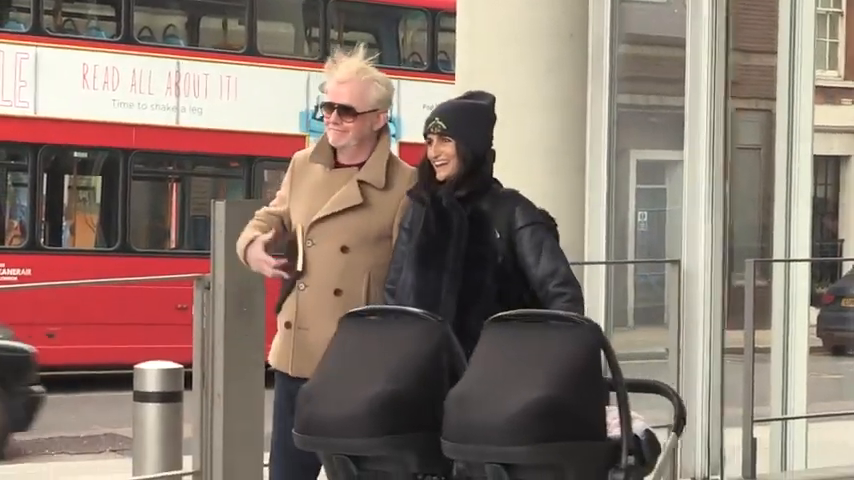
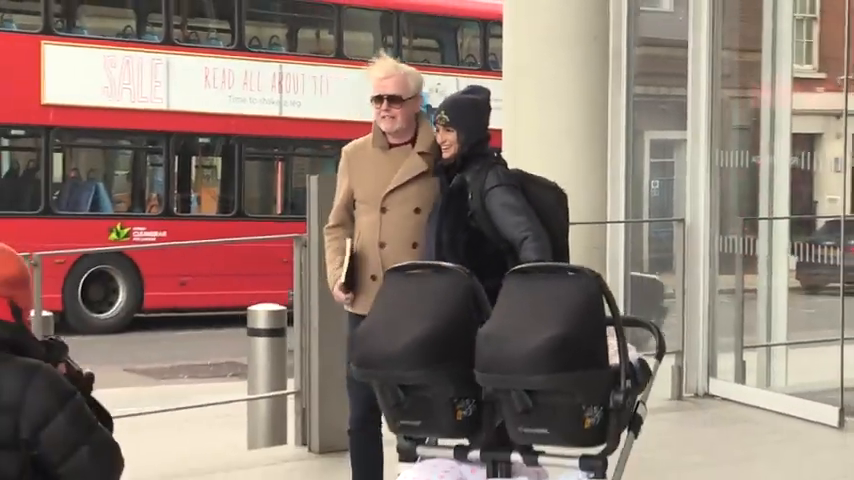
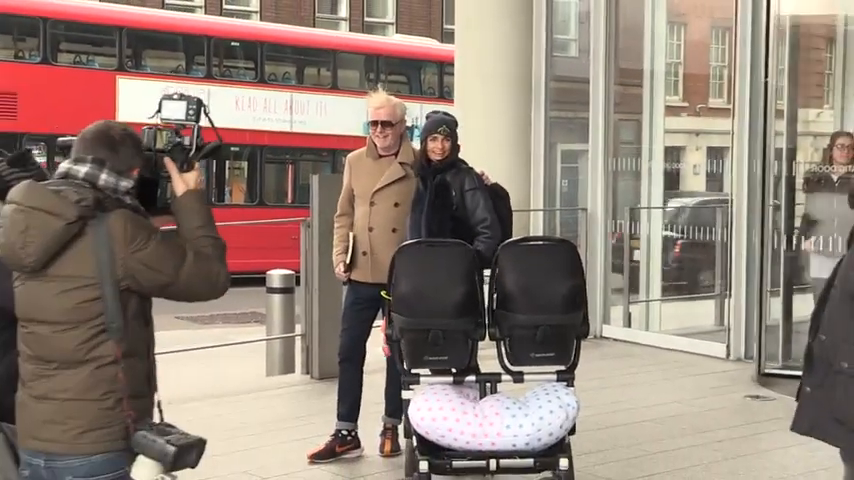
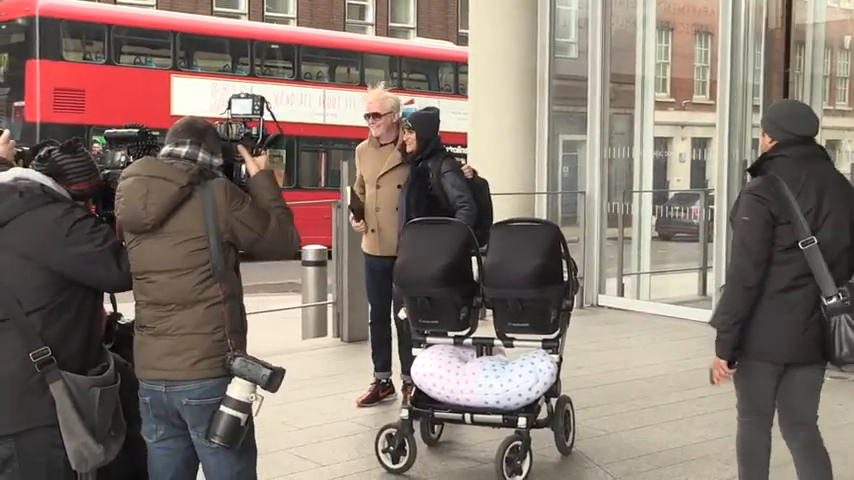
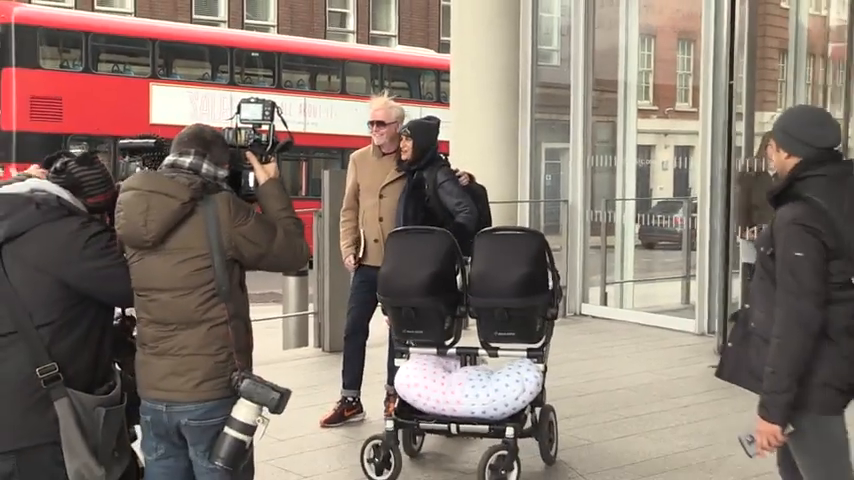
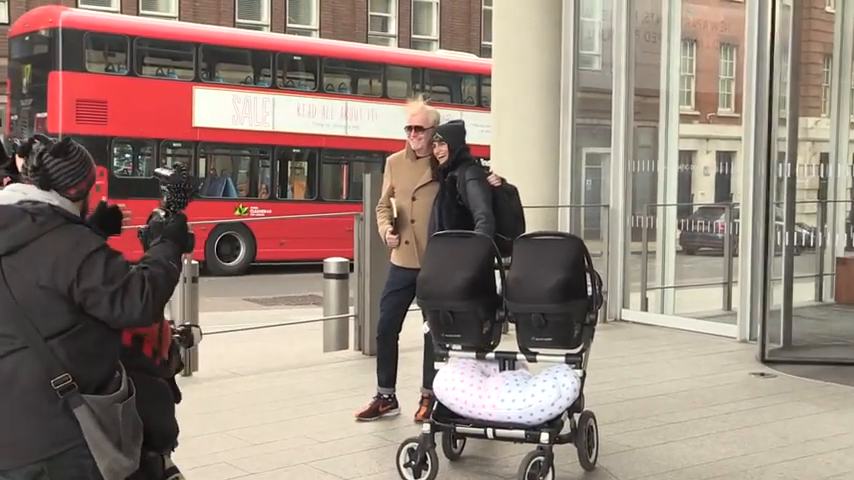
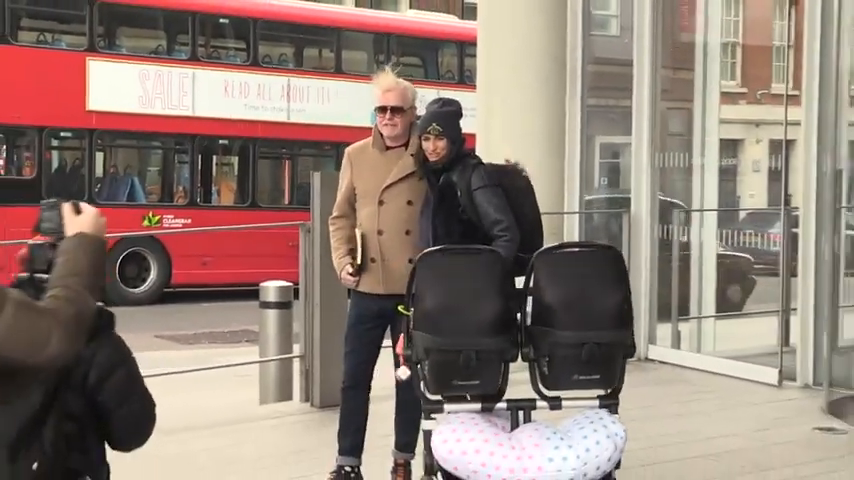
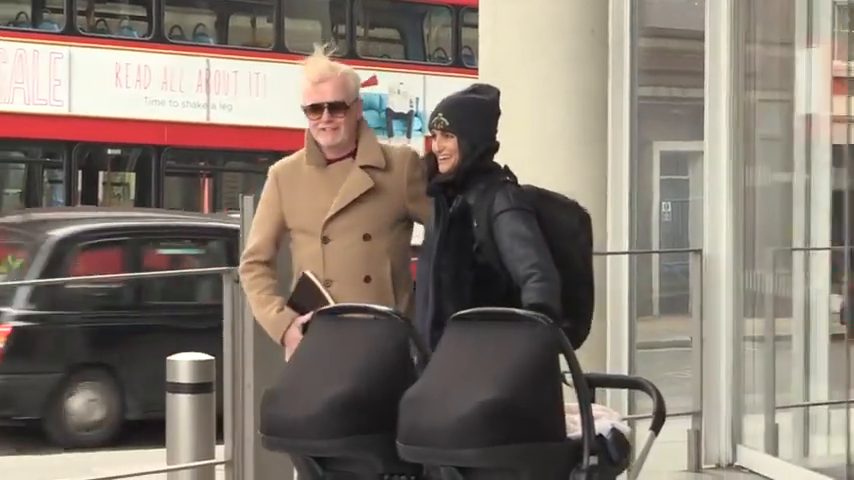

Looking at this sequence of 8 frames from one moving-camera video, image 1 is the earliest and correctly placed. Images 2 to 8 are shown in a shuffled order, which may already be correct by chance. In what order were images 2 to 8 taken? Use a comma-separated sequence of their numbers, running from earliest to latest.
8, 2, 7, 3, 5, 4, 6
